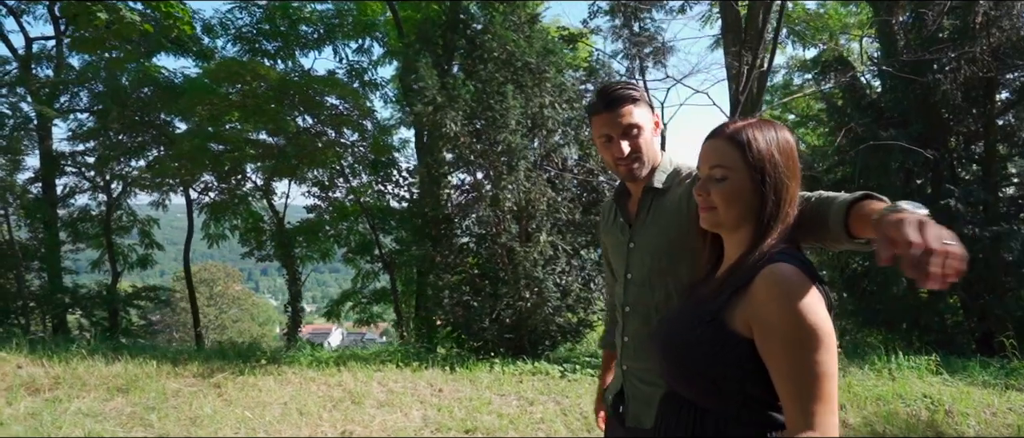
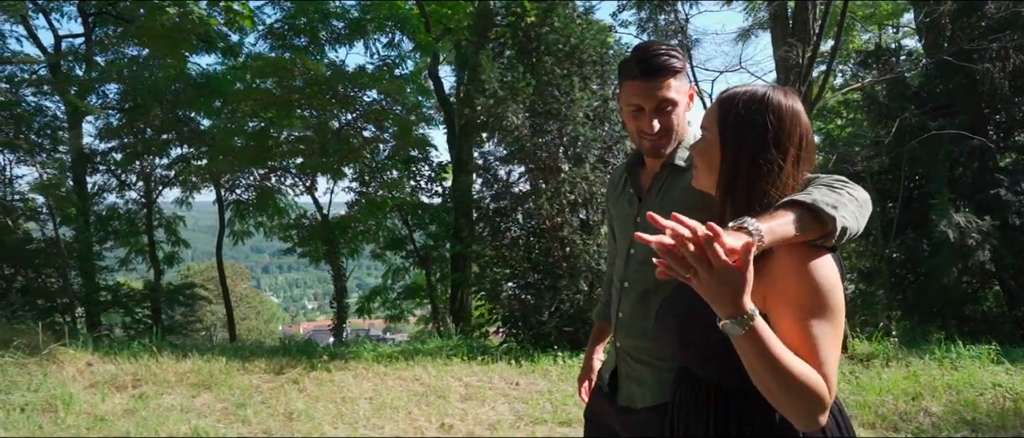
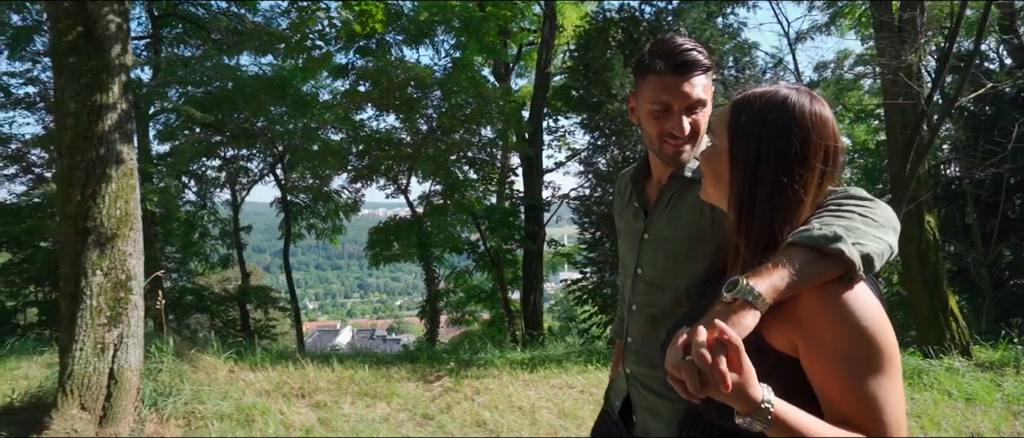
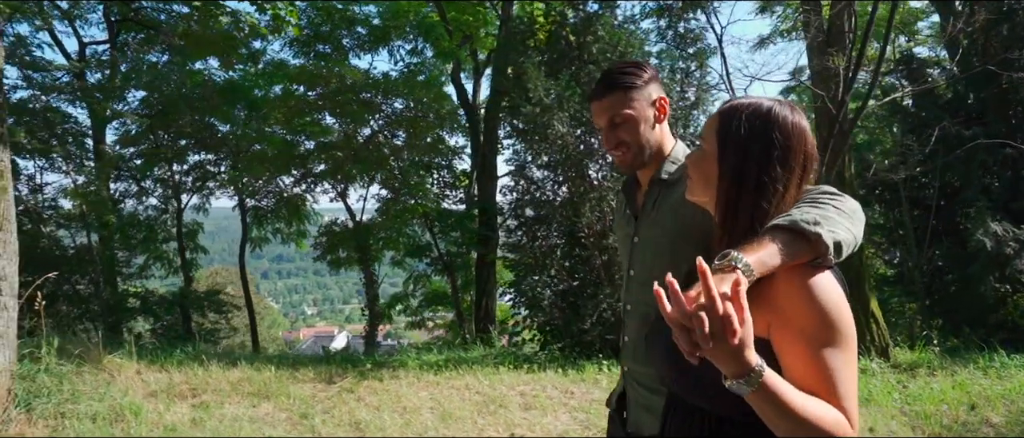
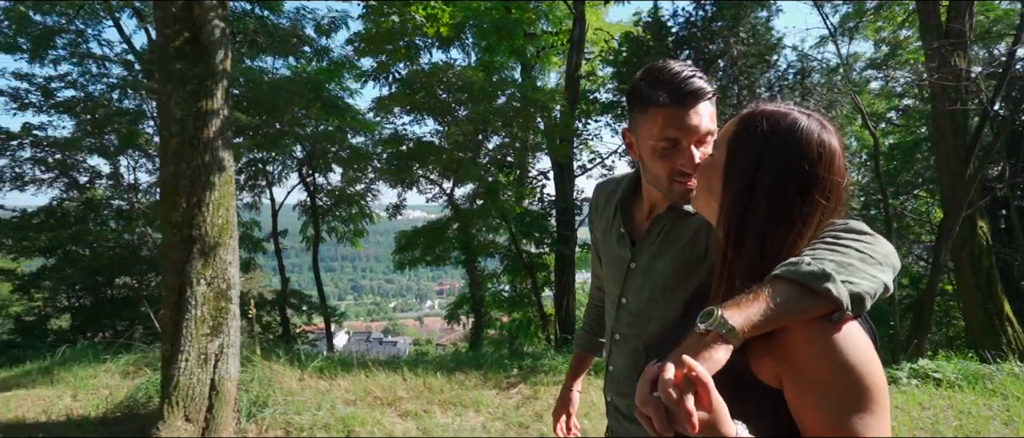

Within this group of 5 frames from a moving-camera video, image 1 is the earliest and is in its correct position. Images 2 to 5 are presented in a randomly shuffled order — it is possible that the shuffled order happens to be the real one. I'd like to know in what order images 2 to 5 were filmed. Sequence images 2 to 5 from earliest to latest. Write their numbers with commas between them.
2, 4, 3, 5
